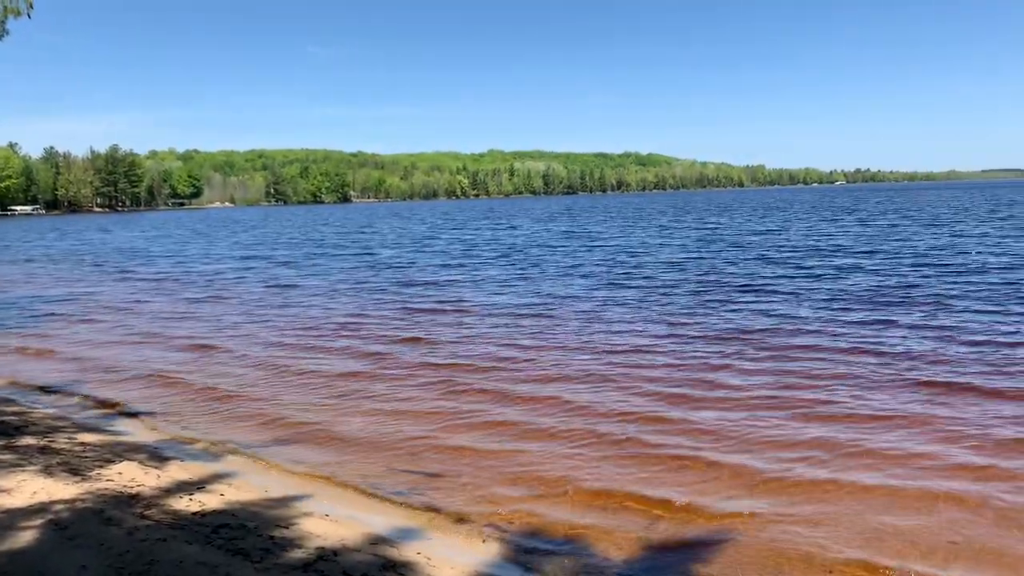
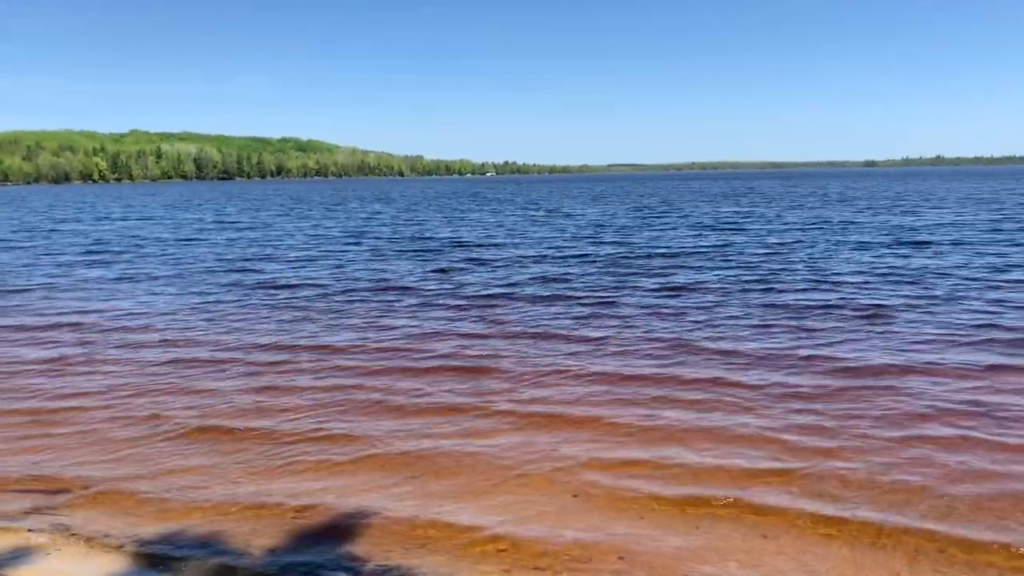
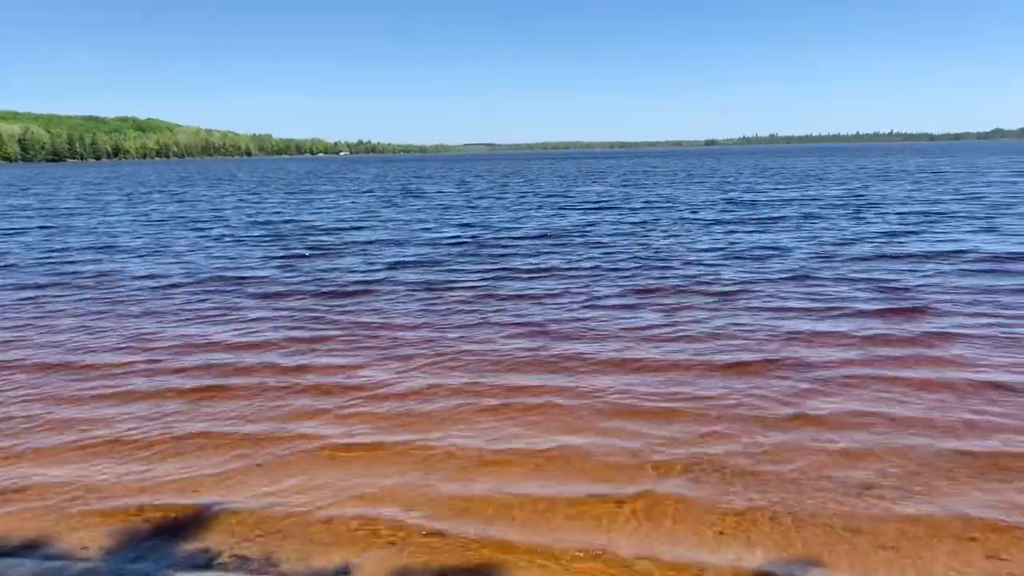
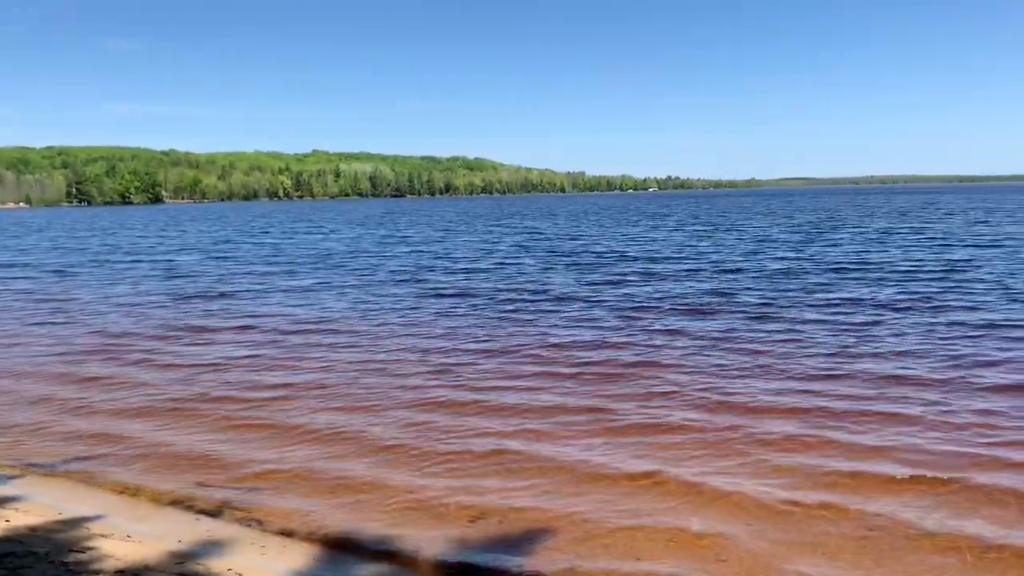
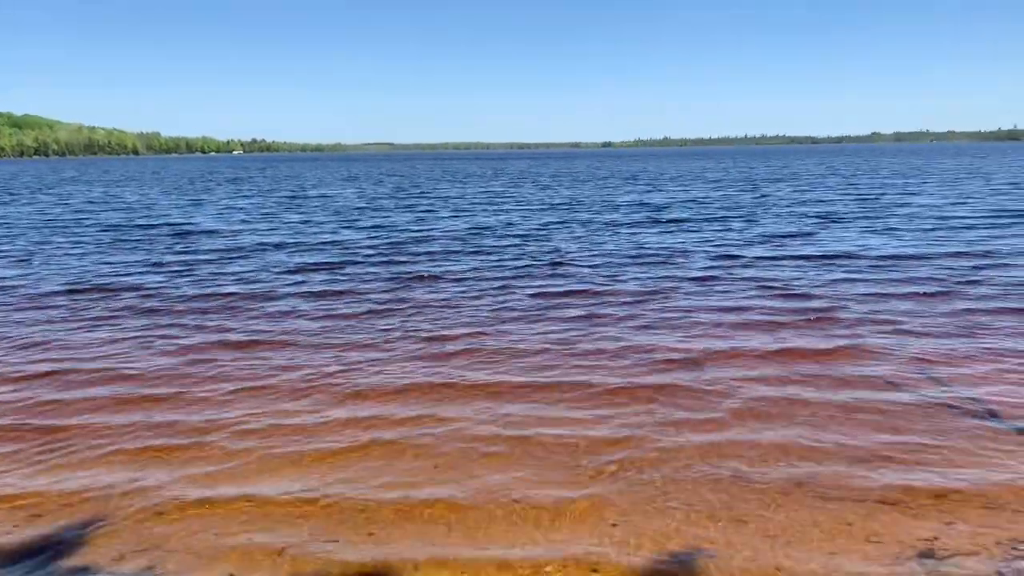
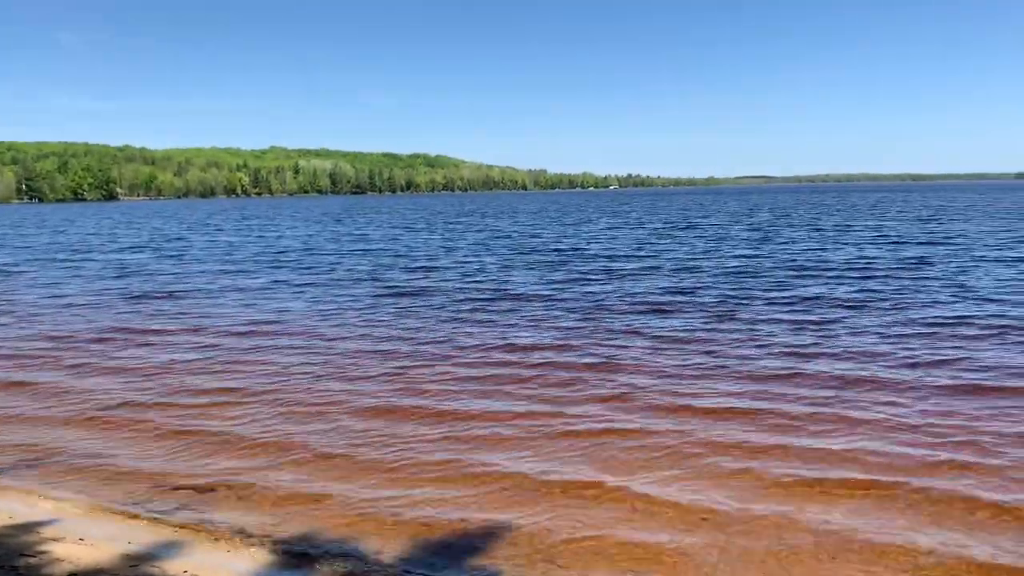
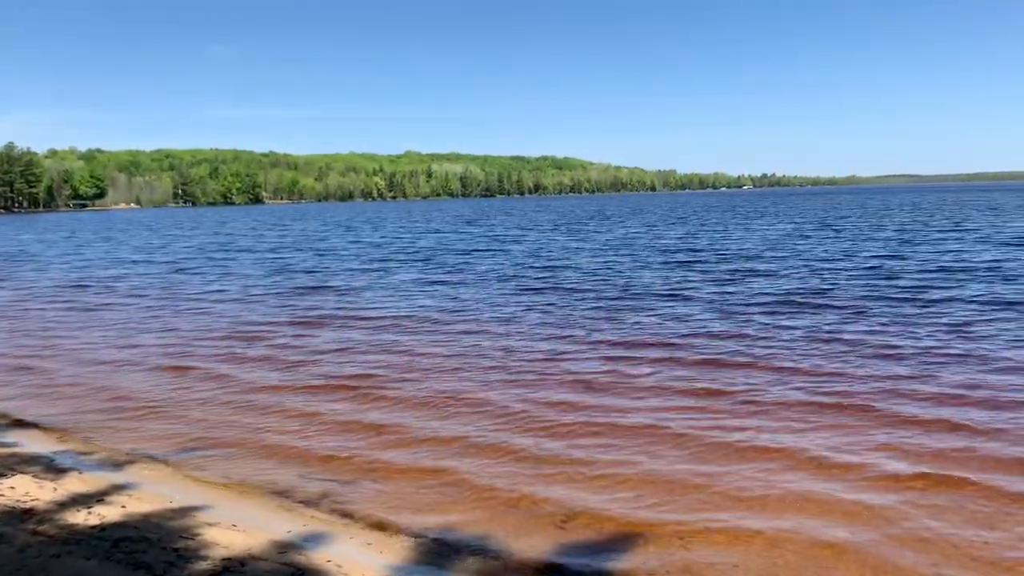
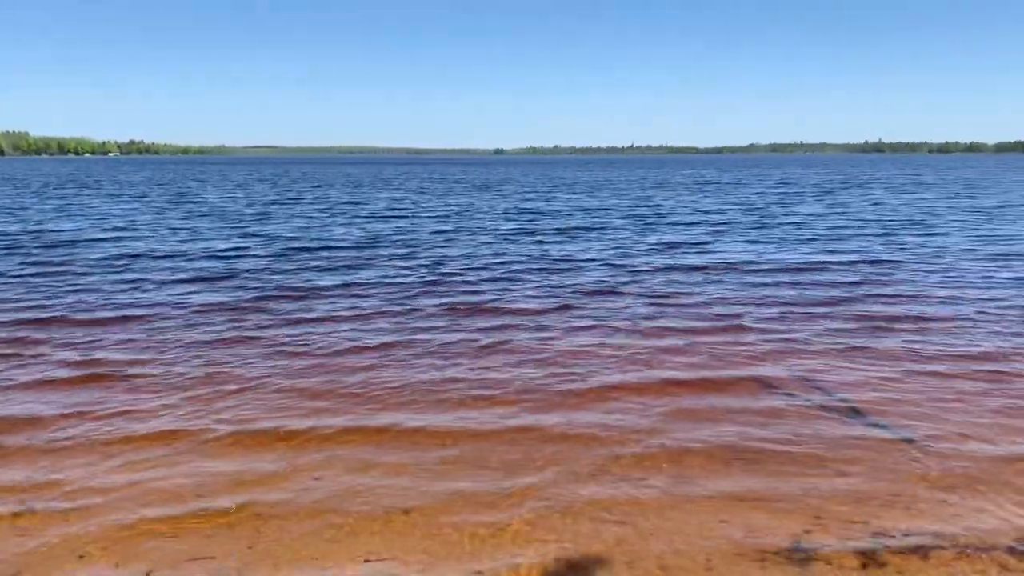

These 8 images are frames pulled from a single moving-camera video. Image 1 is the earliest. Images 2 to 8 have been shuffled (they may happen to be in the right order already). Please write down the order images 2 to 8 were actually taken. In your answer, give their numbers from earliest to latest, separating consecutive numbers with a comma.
7, 4, 6, 2, 3, 5, 8
